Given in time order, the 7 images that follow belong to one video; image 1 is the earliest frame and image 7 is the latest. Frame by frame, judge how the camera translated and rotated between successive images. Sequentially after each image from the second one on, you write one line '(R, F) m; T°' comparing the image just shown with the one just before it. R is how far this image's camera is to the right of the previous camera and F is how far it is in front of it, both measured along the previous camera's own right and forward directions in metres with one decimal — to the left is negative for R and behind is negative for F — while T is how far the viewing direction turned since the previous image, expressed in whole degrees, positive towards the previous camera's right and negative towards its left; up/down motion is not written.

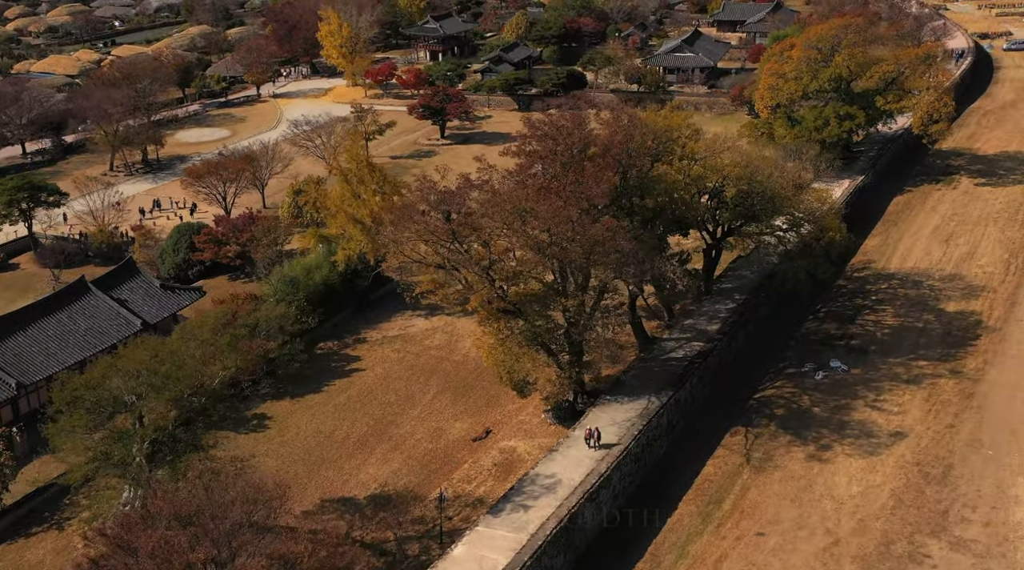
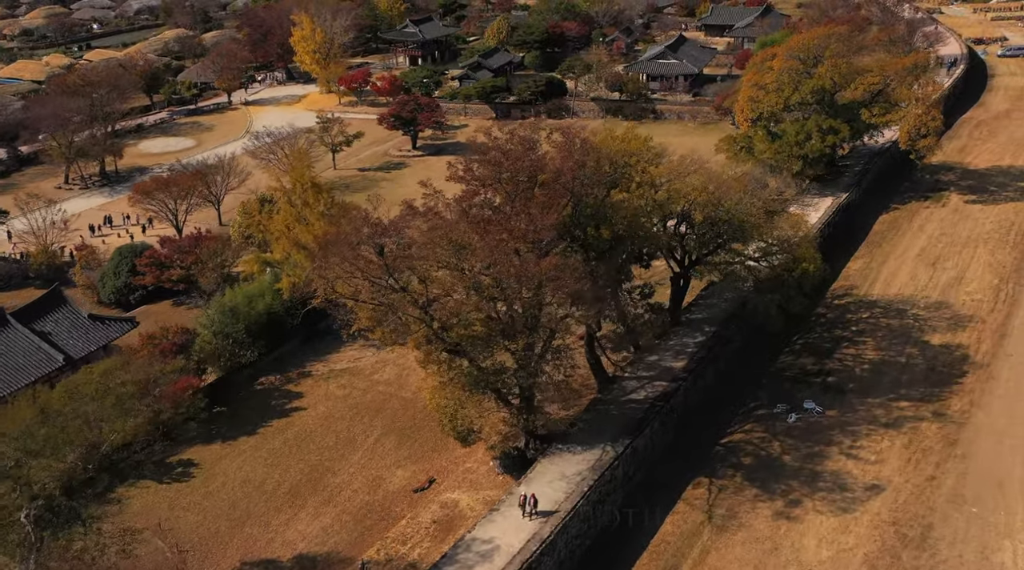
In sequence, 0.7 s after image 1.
(+0.8, +1.6) m; 0°
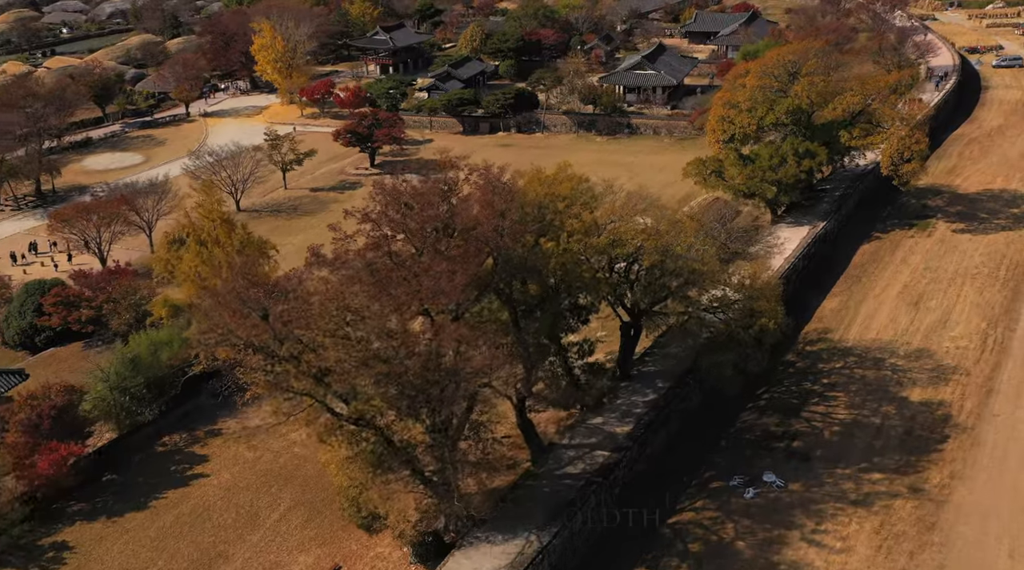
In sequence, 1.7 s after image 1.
(+1.2, +2.2) m; 0°
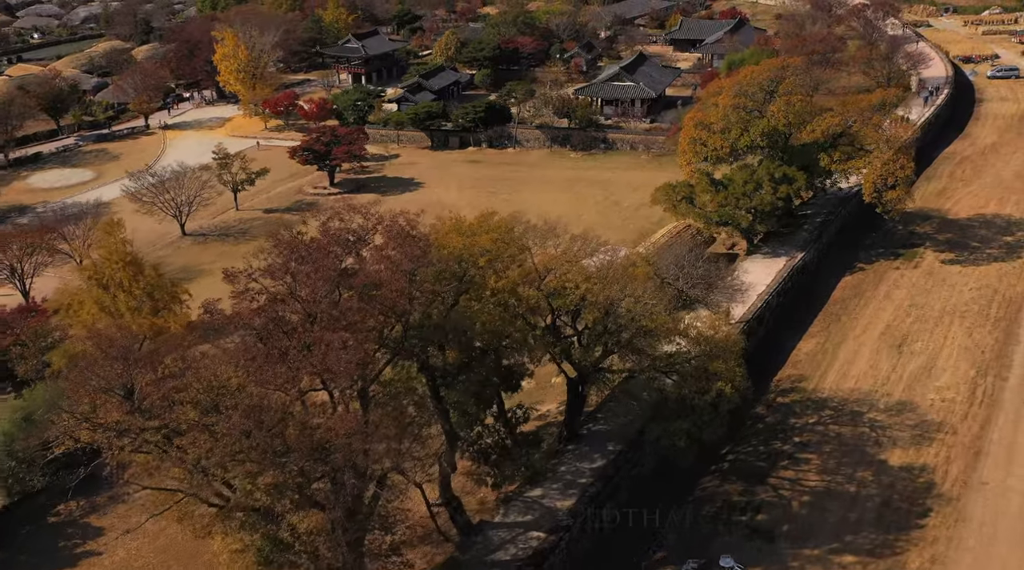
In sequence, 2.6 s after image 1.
(+1.0, +2.0) m; 0°
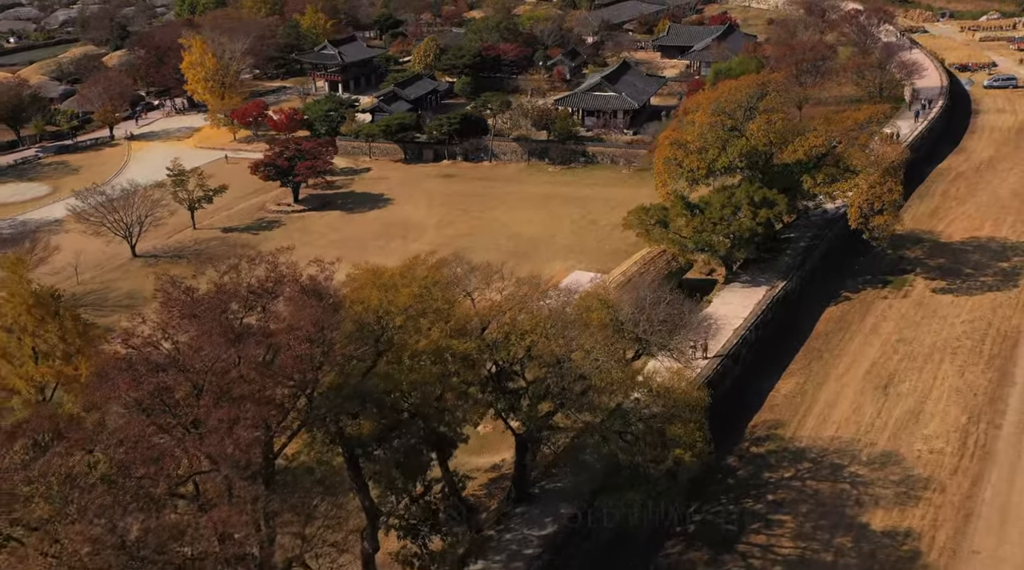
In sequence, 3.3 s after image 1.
(+0.8, +1.6) m; 0°
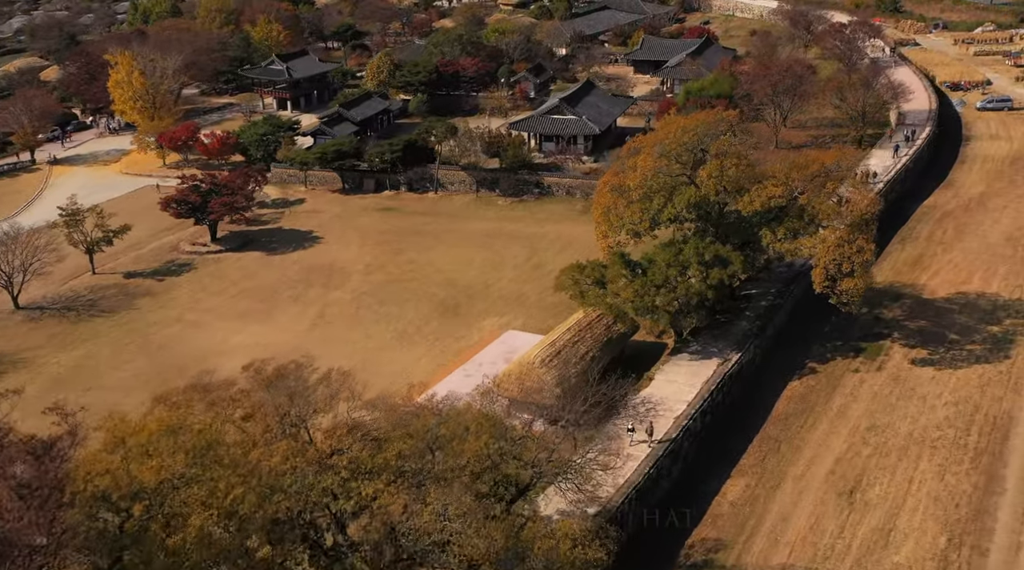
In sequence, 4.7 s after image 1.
(+1.6, +3.3) m; 0°
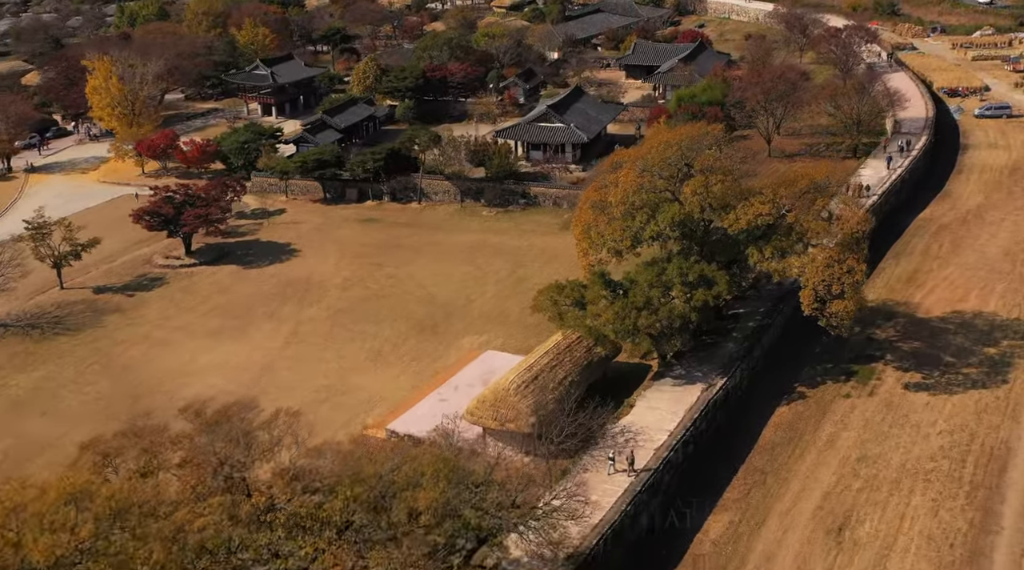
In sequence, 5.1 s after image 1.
(+0.4, +0.9) m; 0°
